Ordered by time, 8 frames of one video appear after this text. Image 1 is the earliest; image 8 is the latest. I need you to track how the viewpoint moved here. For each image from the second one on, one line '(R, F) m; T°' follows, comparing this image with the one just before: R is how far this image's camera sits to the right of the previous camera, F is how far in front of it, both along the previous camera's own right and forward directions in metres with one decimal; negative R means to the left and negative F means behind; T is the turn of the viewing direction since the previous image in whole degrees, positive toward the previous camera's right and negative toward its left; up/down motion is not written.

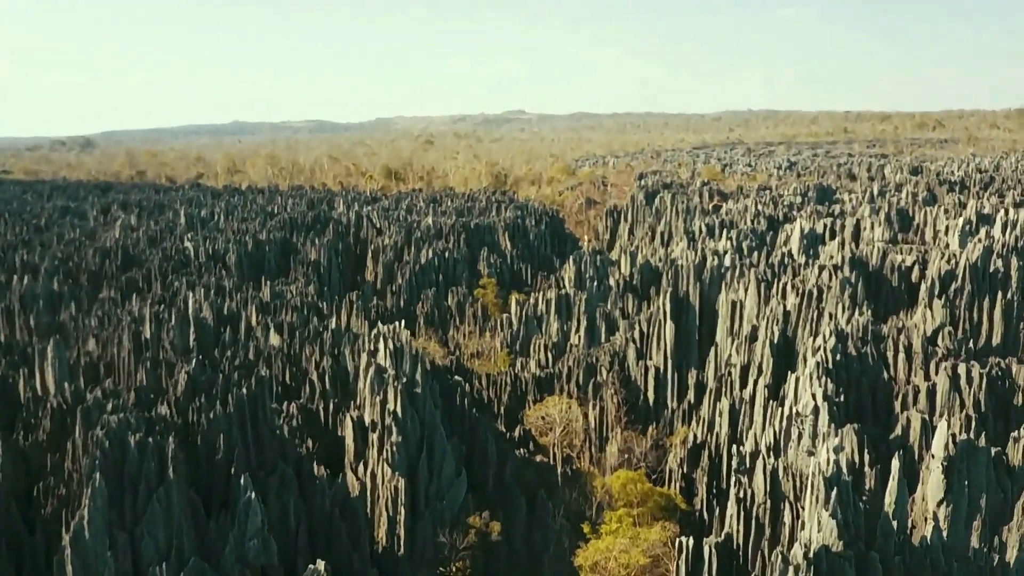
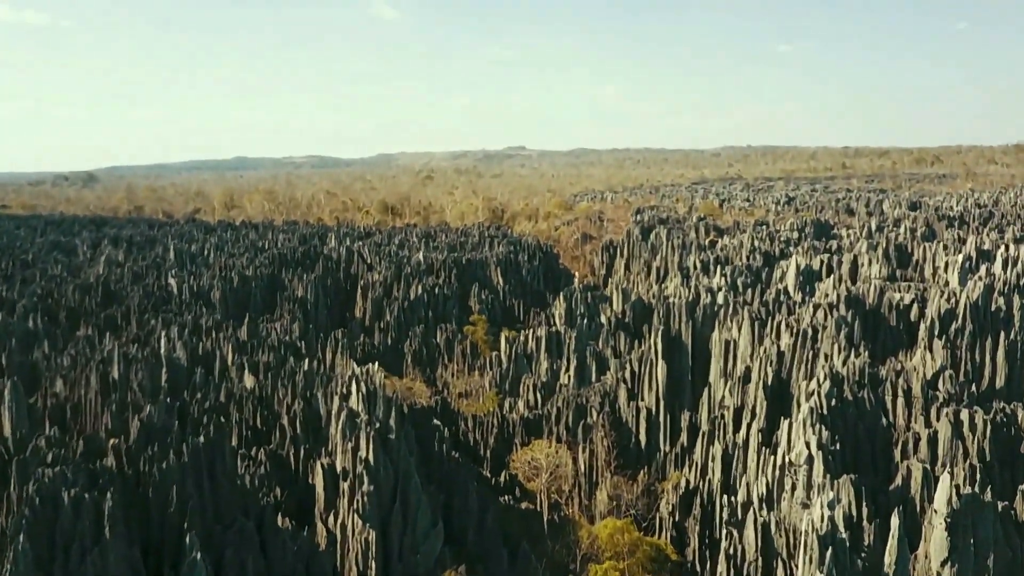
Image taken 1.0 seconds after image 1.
(+0.6, +1.0) m; 0°
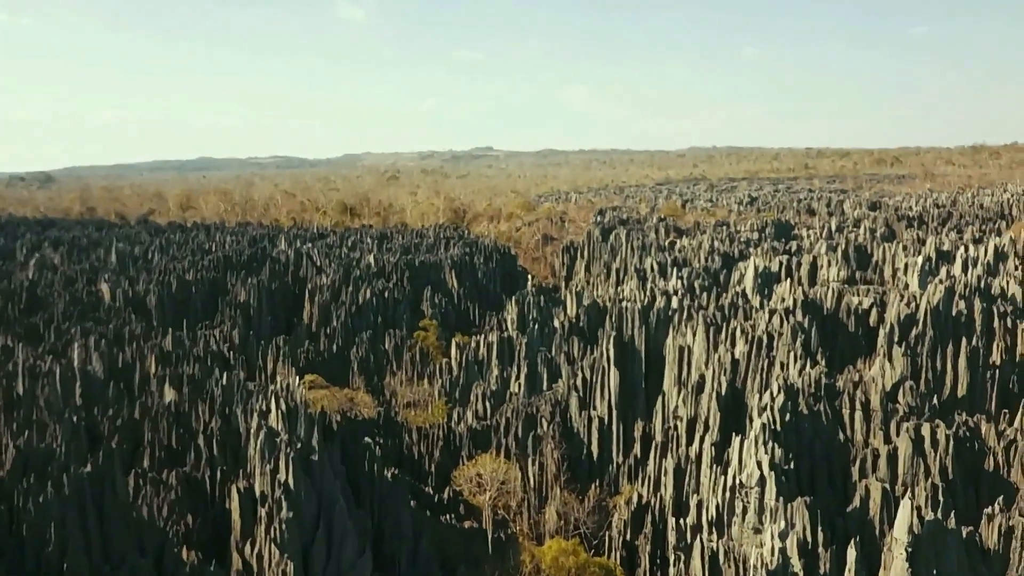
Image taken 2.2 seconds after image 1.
(+0.8, +1.6) m; +2°
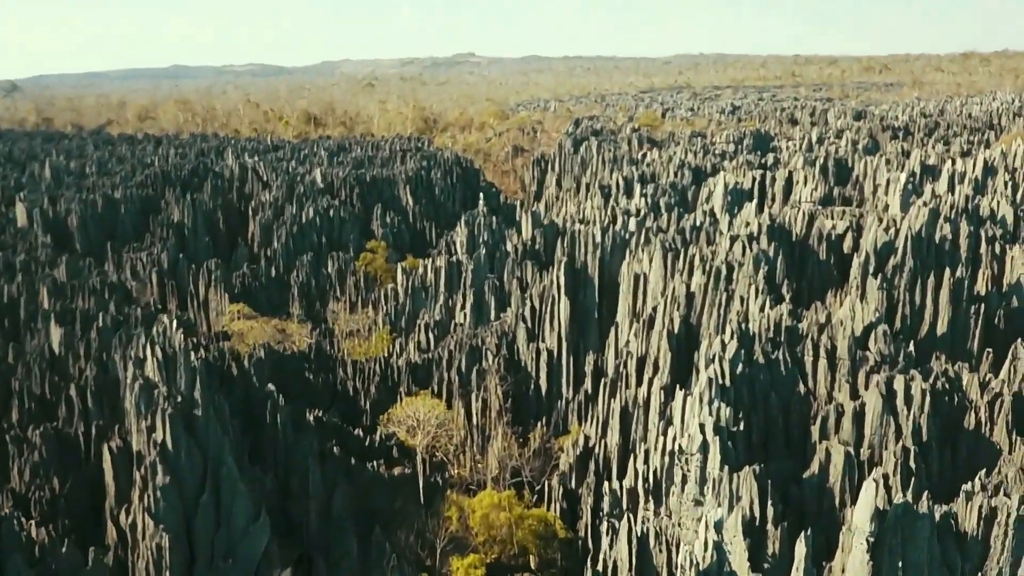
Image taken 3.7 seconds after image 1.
(+1.5, +2.9) m; +1°
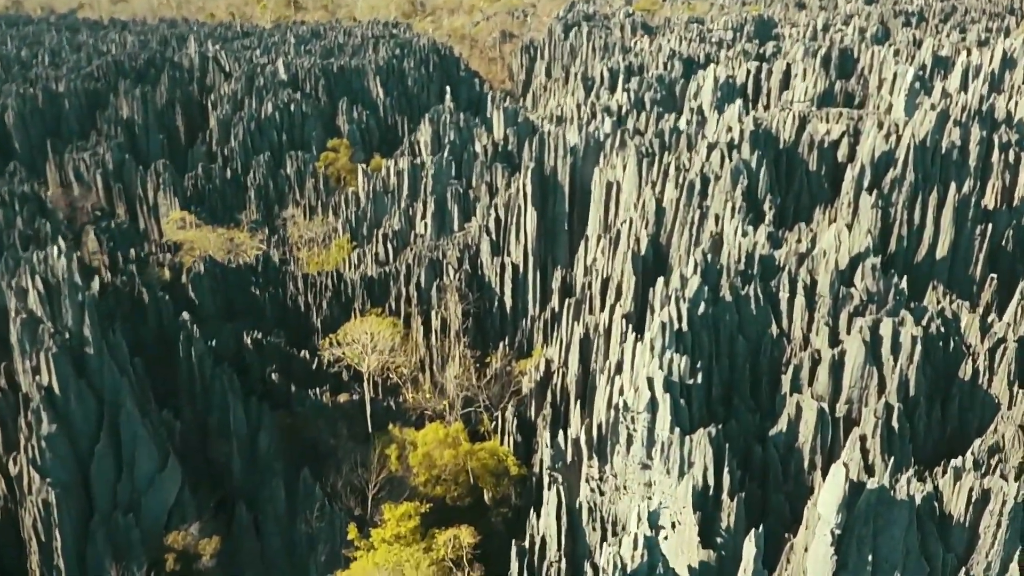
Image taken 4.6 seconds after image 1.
(+1.2, +2.3) m; 0°
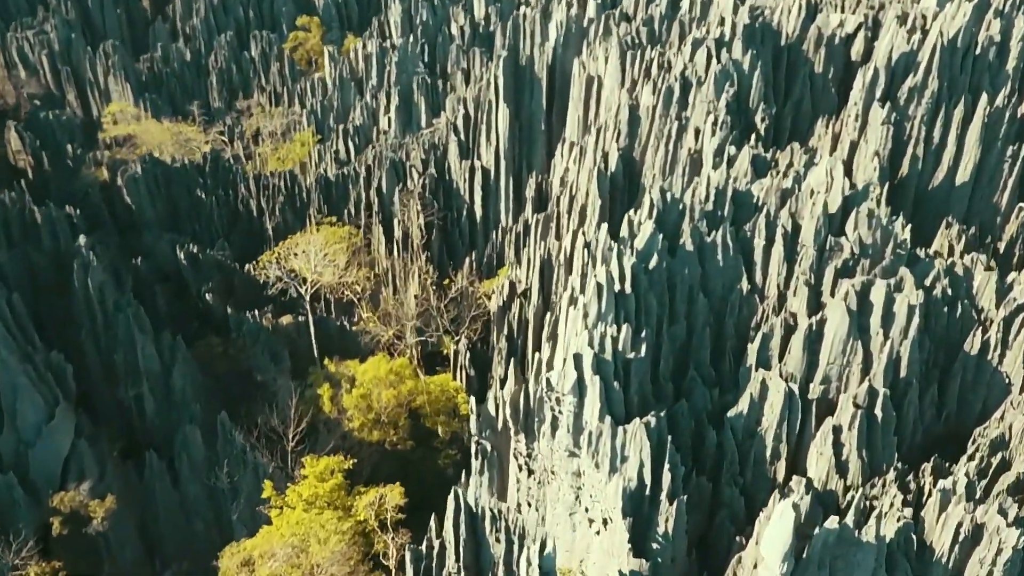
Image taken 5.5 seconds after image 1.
(+1.4, +2.4) m; -1°
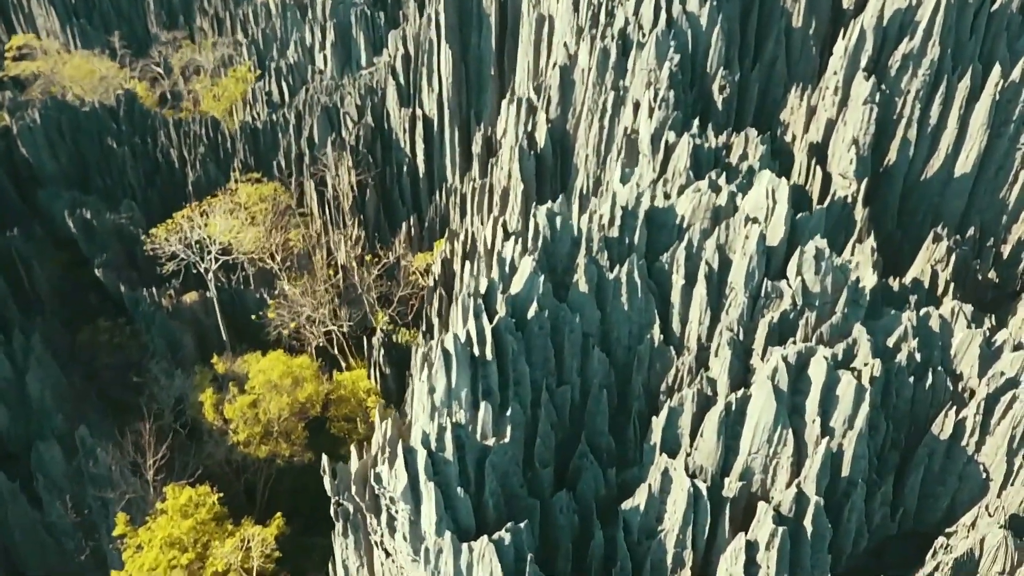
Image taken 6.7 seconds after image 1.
(+1.8, +2.5) m; -1°
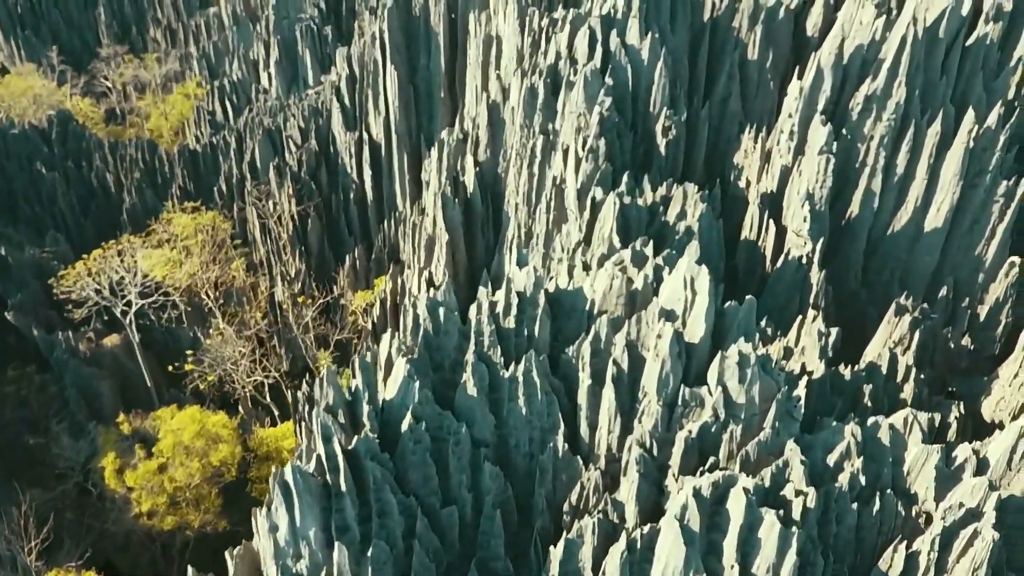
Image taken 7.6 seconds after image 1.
(+1.1, +1.3) m; 0°
